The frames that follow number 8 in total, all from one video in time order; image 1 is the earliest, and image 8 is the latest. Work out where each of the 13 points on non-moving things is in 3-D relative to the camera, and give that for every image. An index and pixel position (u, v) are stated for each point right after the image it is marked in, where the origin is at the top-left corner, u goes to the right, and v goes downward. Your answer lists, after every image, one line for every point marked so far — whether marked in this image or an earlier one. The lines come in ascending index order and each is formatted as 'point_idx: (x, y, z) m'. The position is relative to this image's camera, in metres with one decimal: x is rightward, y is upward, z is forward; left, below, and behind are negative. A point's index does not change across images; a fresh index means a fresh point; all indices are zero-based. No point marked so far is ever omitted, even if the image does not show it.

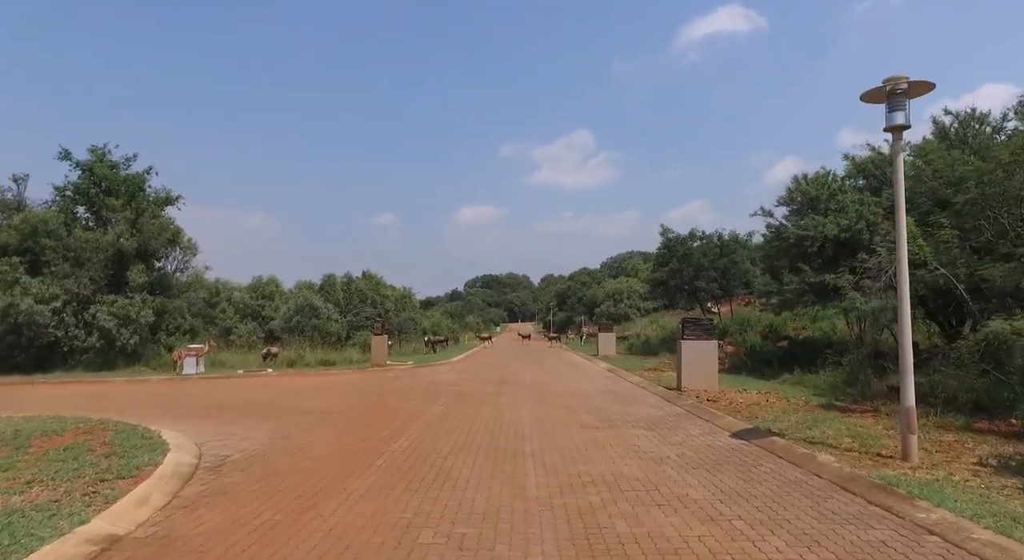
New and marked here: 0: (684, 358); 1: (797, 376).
0: (+4.3, -2.0, +15.7) m
1: (+7.9, -2.7, +17.2) m
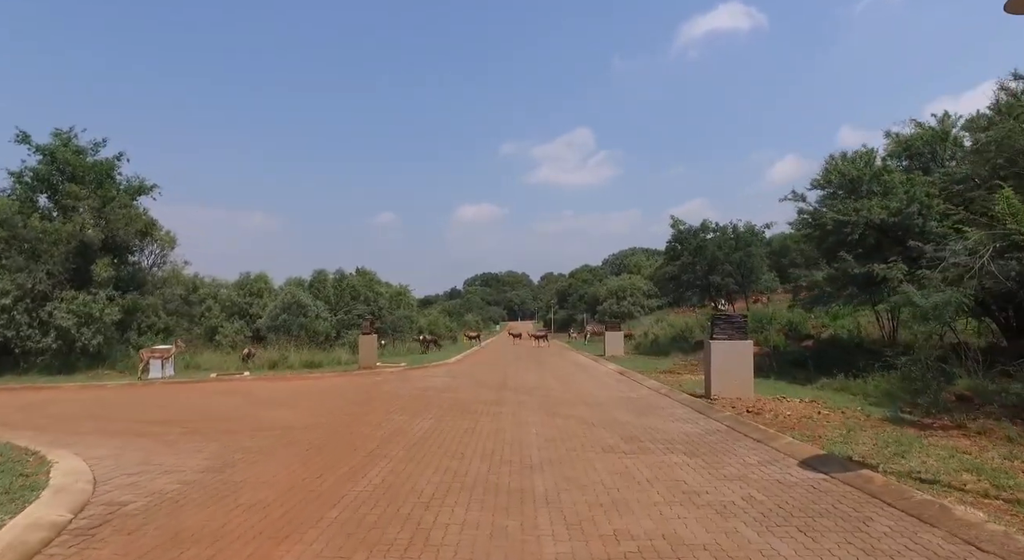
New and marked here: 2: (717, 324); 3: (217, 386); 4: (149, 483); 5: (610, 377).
0: (+4.4, -1.8, +13.6) m
1: (+8.0, -2.5, +15.1) m
2: (+4.6, -1.0, +14.0) m
3: (-8.6, -3.1, +18.0) m
4: (-3.7, -2.1, +6.4) m
5: (+3.1, -3.1, +19.7) m
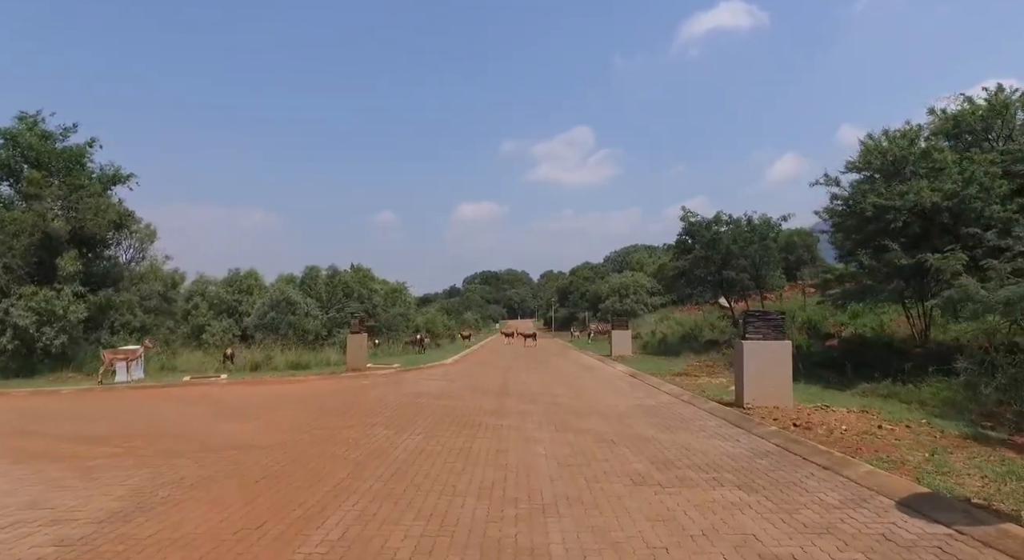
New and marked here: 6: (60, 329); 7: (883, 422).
0: (+4.4, -1.6, +11.8) m
1: (+8.0, -2.3, +13.3) m
2: (+4.6, -0.8, +12.2) m
3: (-8.5, -2.9, +16.2) m
4: (-3.7, -1.9, +4.6) m
5: (+3.1, -2.9, +17.9) m
6: (-14.5, -1.6, +19.9) m
7: (+5.9, -2.3, +9.9) m
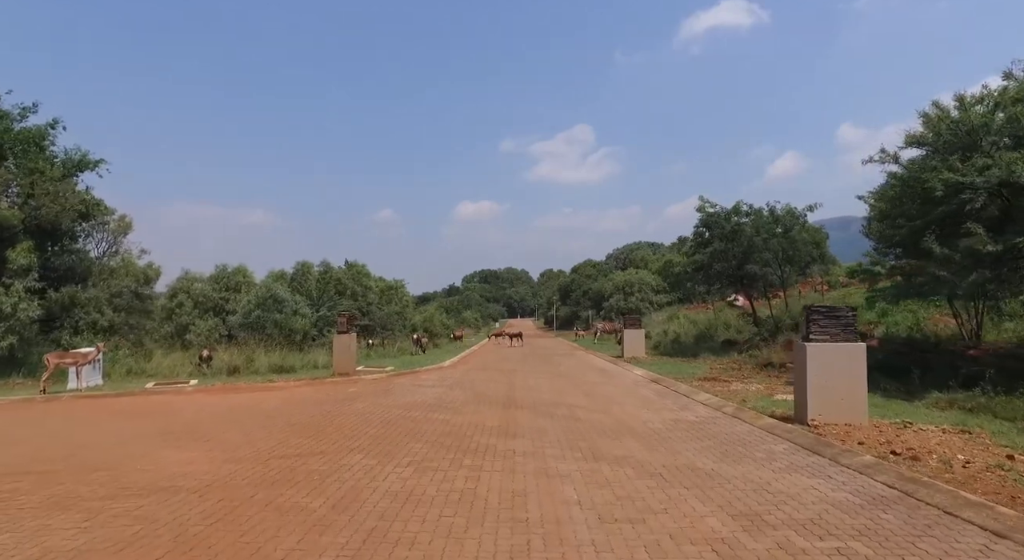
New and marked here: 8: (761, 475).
0: (+4.6, -1.5, +9.6) m
1: (+8.2, -2.1, +11.1) m
2: (+4.8, -0.6, +10.0) m
3: (-8.3, -2.7, +14.0) m
4: (-3.5, -1.8, +2.4) m
5: (+3.3, -2.7, +15.7) m
6: (-14.3, -1.4, +17.7) m
7: (+6.1, -2.1, +7.7) m
8: (+2.7, -2.1, +6.9) m
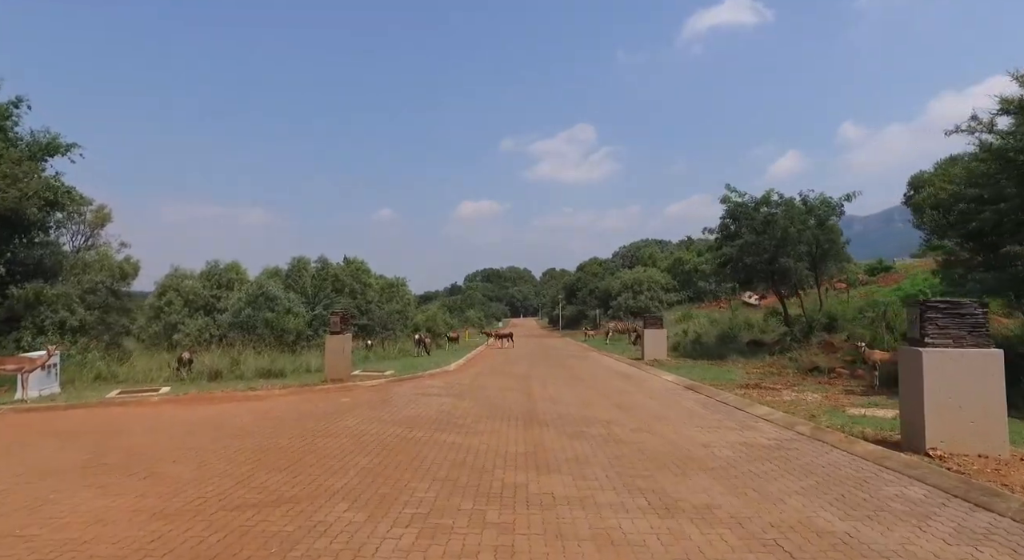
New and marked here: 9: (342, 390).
0: (+5.0, -1.3, +7.4) m
1: (+8.6, -1.9, +8.9) m
2: (+5.2, -0.5, +7.8) m
3: (-7.9, -2.6, +11.9) m
4: (-3.1, -1.6, +0.2) m
5: (+3.7, -2.6, +13.5) m
6: (-13.9, -1.2, +15.5) m
7: (+6.5, -1.9, +5.5) m
8: (+3.1, -2.0, +4.7) m
9: (-4.3, -2.7, +15.5) m
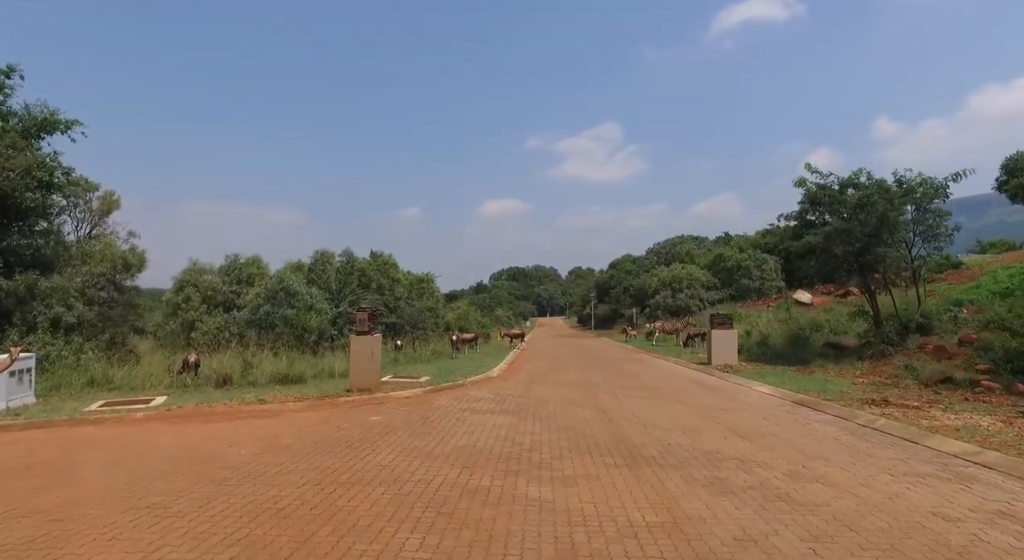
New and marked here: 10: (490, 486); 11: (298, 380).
0: (+6.0, -1.1, +4.2) m
1: (+9.7, -1.7, +5.6) m
2: (+6.2, -0.2, +4.6) m
3: (-6.7, -2.3, +9.2) m
4: (-2.4, -1.4, -2.6) m
5: (+5.0, -2.3, +10.4) m
6: (-12.5, -1.0, +13.1) m
7: (+7.4, -1.7, +2.3) m
8: (+4.0, -1.8, +1.6) m
9: (-2.9, -2.5, +12.7) m
10: (-0.2, -2.1, +6.5) m
11: (-5.9, -2.7, +17.1) m
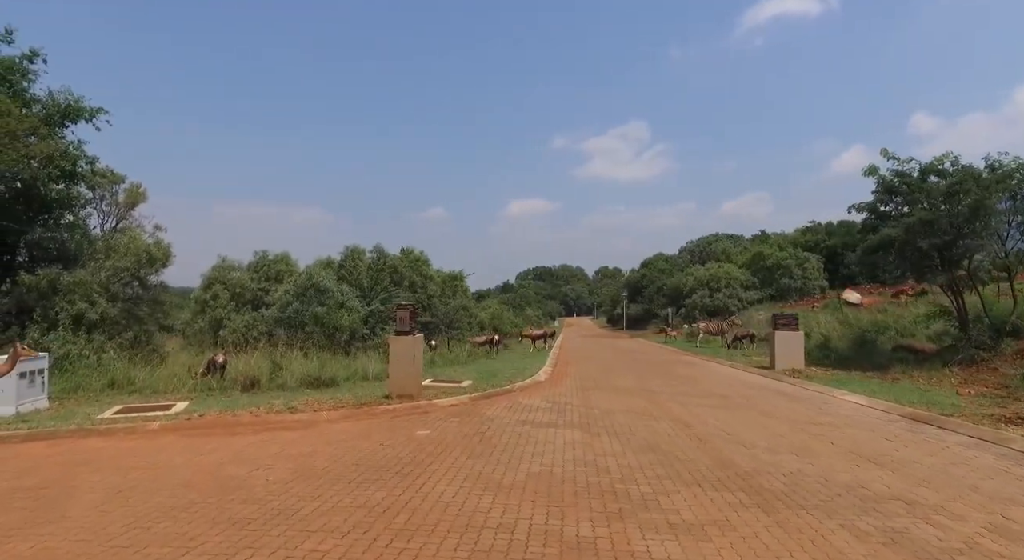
0: (+6.8, -1.0, +2.4) m
1: (+10.5, -1.6, +3.7) m
2: (+7.0, -0.2, +2.8) m
3: (-5.8, -2.2, +7.9) m
4: (-1.9, -1.3, -4.1) m
5: (+6.0, -2.2, +8.6) m
6: (-11.4, -0.8, +12.0) m
7: (+8.1, -1.6, +0.4) m
8: (+4.7, -1.7, -0.1) m
9: (-1.8, -2.4, +11.3) m
10: (+0.6, -2.0, +4.9) m
11: (-4.6, -2.6, +15.7) m
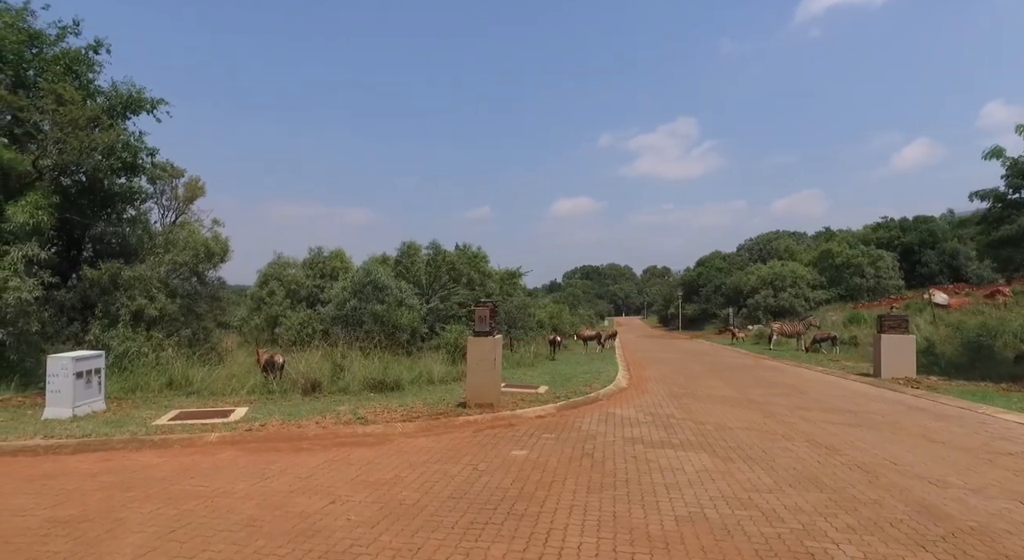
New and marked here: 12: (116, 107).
0: (+7.7, -0.9, +0.4) m
1: (+11.5, -1.6, +1.4) m
2: (+8.0, -0.1, +0.8) m
3: (-4.4, -2.1, +6.8) m
4: (-1.4, -1.2, -5.4) m
5: (+7.4, -2.2, +6.6) m
6: (-9.7, -0.7, +11.3) m
7: (+8.9, -1.6, -1.7) m
8: (+5.4, -1.6, -2.0) m
9: (-0.2, -2.3, +9.9) m
10: (+1.8, -1.9, +3.4) m
11: (-2.7, -2.4, +14.5) m
12: (-11.8, +5.2, +18.3) m
